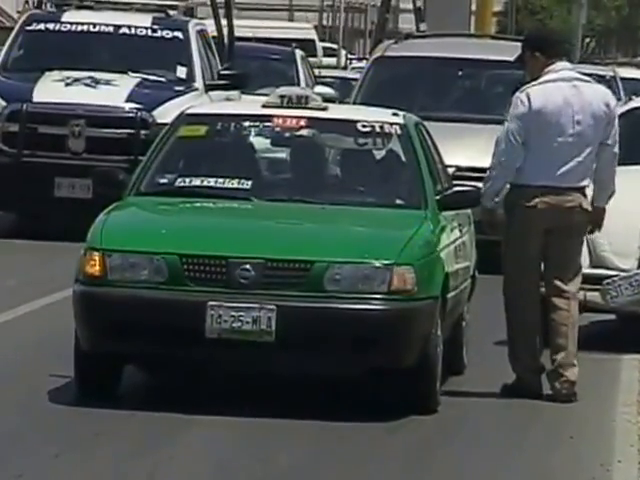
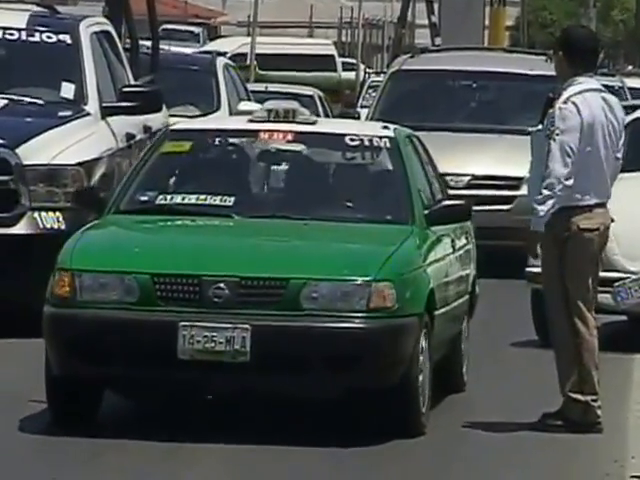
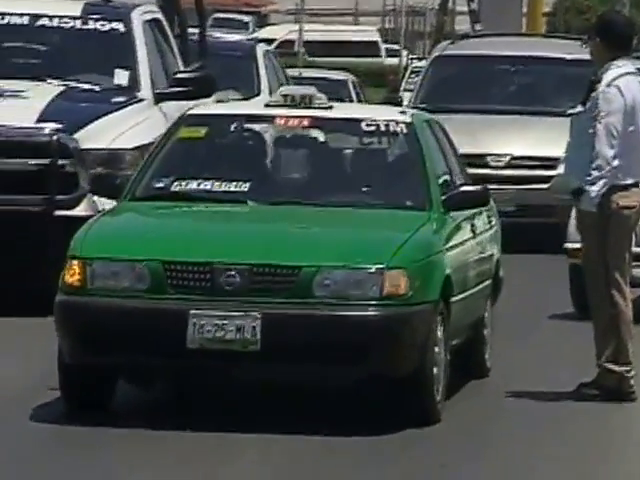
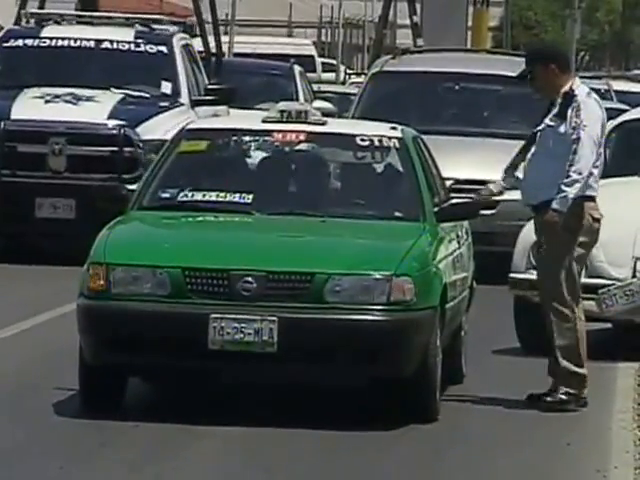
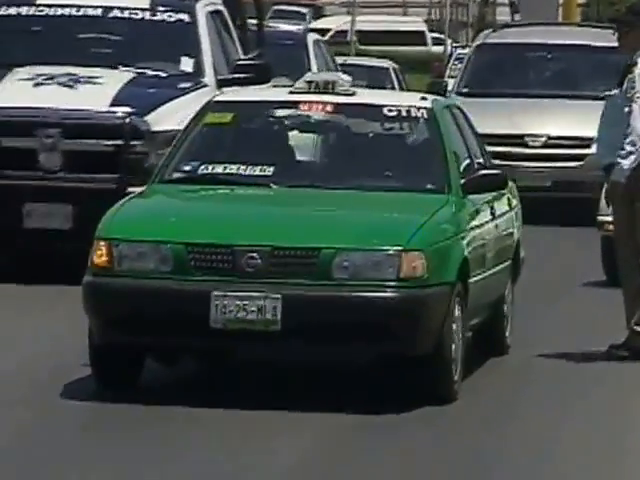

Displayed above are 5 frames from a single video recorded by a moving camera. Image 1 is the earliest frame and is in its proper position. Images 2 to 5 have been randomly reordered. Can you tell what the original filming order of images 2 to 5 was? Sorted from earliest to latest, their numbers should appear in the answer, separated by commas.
4, 2, 3, 5
